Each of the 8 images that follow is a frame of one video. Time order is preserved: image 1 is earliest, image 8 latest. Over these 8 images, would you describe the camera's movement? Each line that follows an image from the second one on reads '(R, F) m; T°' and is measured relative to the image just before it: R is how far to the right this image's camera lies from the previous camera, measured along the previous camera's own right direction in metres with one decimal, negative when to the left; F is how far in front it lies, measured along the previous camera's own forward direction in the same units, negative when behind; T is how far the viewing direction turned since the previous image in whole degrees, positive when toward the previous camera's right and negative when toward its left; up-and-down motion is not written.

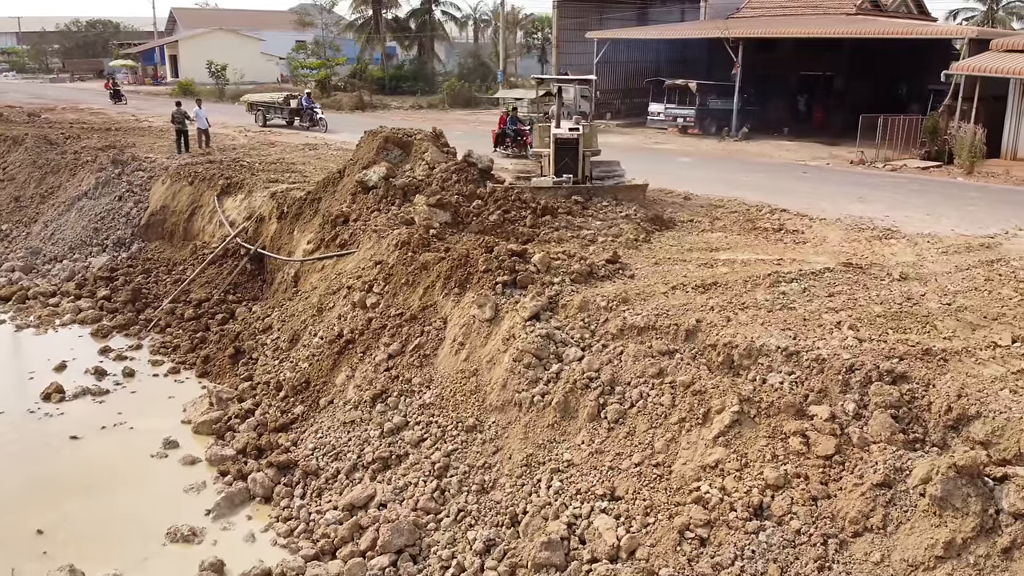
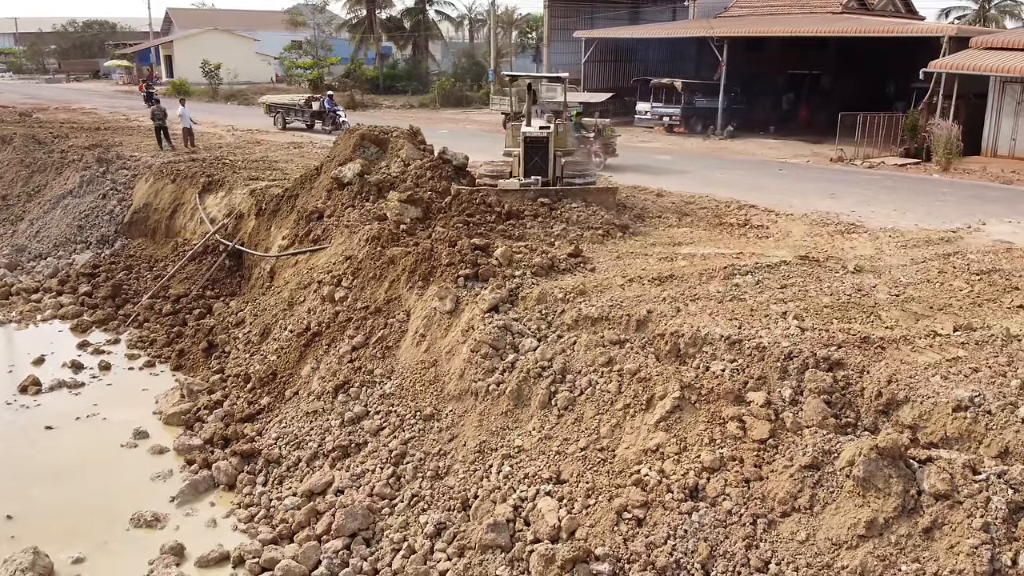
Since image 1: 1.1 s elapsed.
(+0.3, -0.1) m; 0°
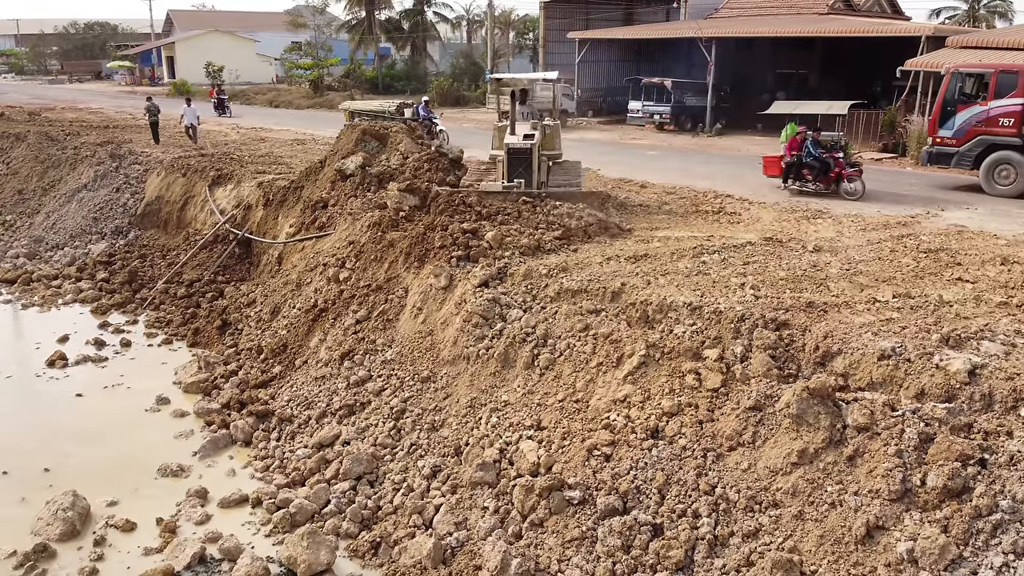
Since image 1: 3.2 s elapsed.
(+0.1, -0.7) m; 0°
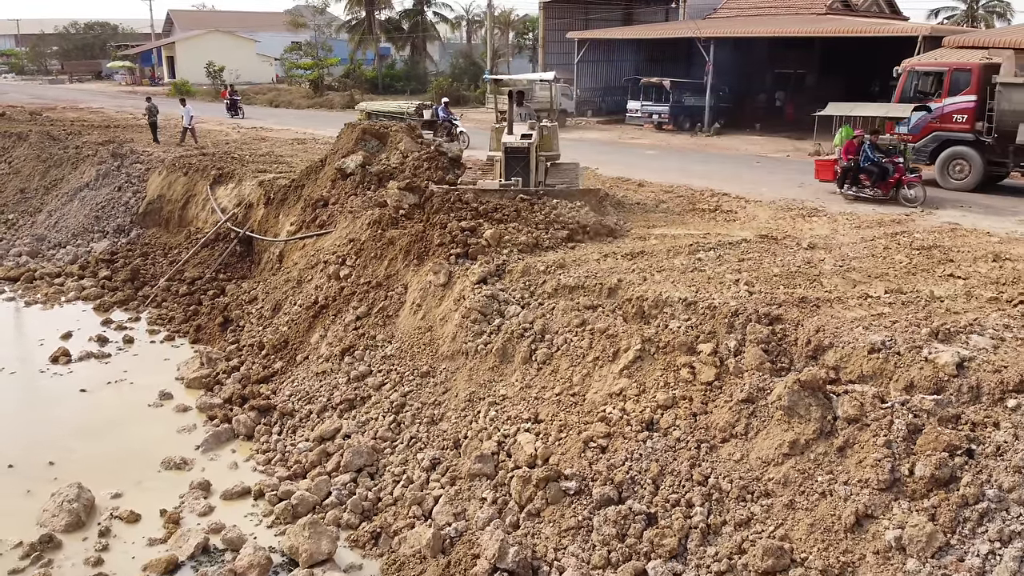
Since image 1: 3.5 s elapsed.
(0.0, -0.1) m; 0°
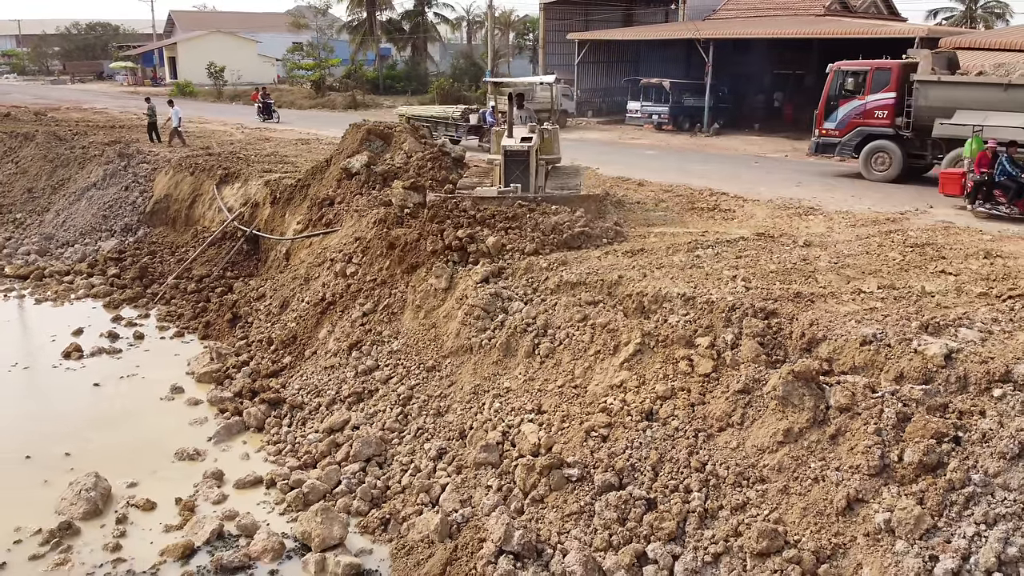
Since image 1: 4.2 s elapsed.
(0.0, -0.2) m; 0°
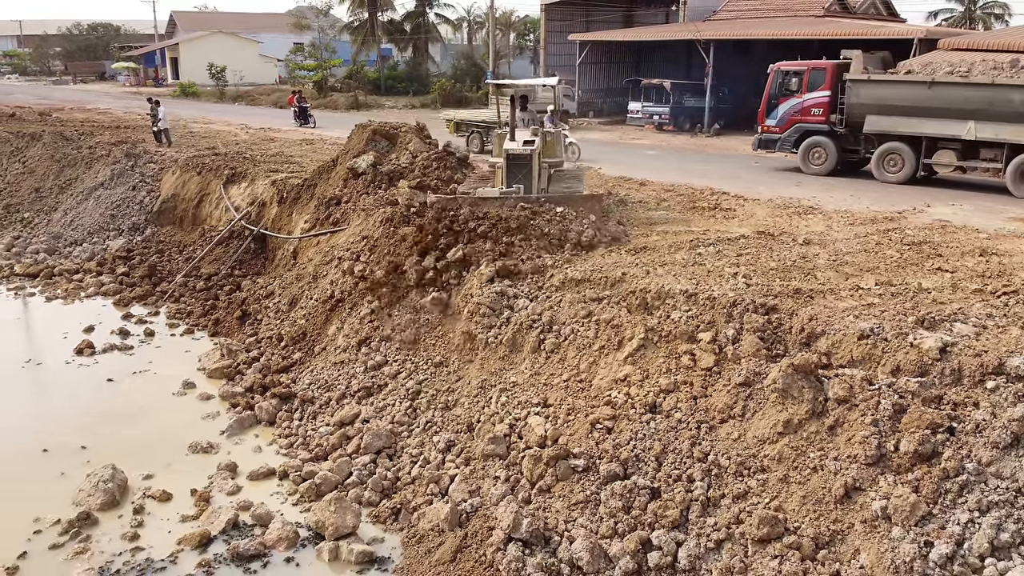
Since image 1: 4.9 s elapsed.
(-0.1, -0.2) m; 0°
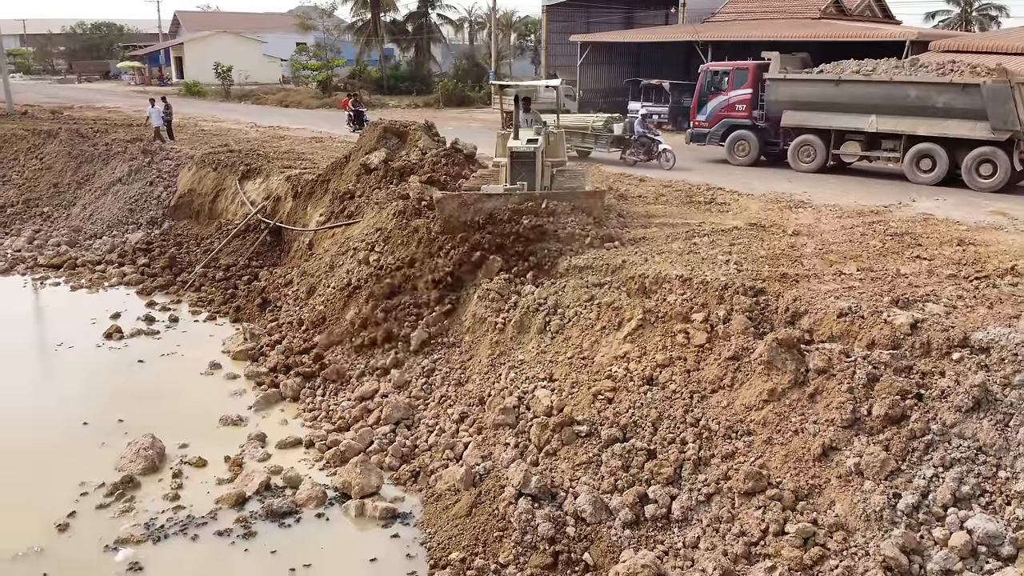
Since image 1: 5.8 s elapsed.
(-0.1, -0.5) m; 0°
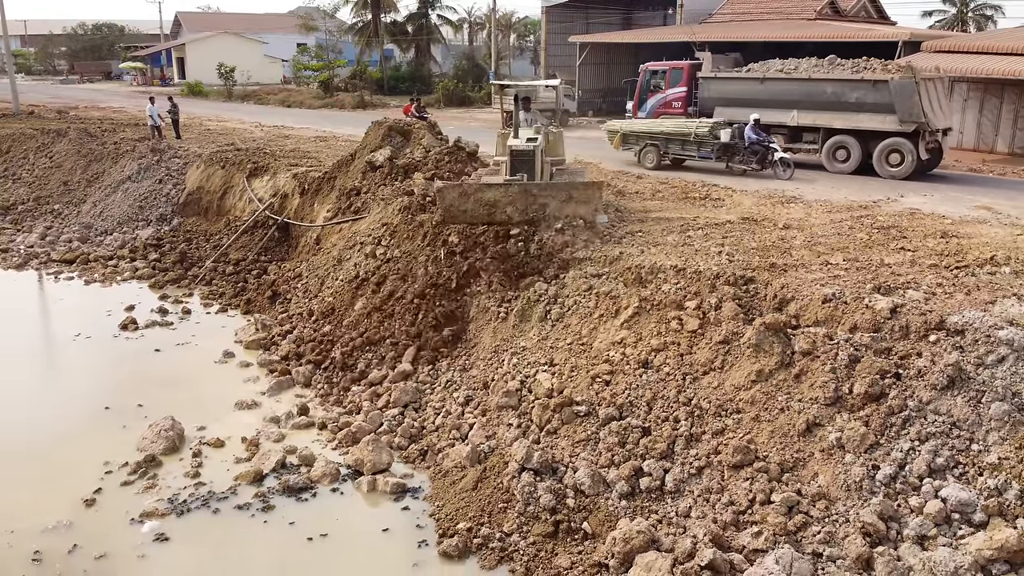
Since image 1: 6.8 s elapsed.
(0.0, -0.4) m; 0°
